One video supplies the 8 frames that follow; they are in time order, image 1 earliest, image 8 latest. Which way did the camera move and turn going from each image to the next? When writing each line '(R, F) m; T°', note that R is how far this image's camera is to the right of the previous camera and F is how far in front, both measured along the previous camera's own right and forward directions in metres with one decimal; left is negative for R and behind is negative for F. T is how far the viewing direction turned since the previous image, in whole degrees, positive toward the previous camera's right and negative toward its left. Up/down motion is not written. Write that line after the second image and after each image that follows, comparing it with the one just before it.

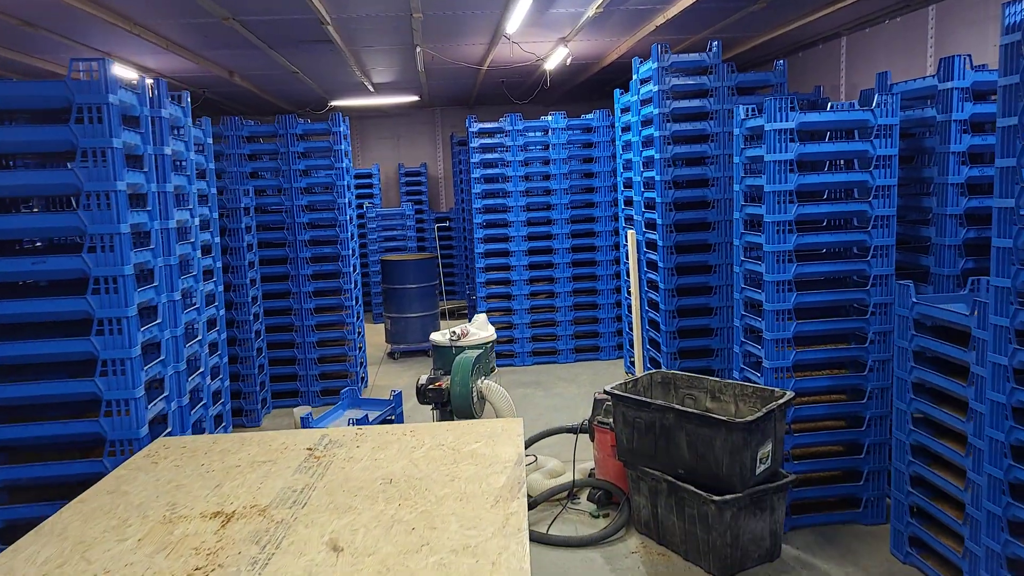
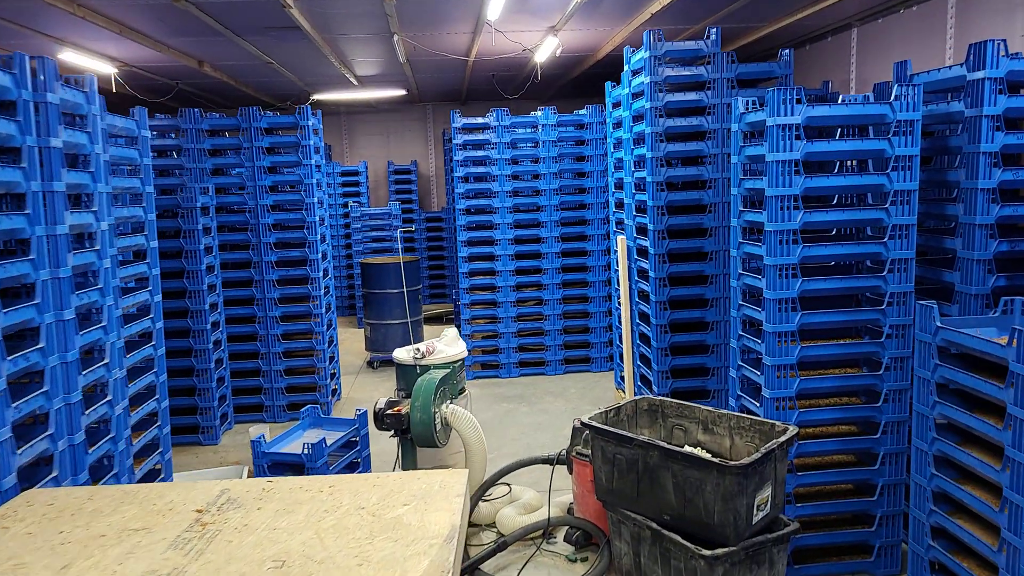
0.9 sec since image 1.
(+0.2, +0.5) m; 0°
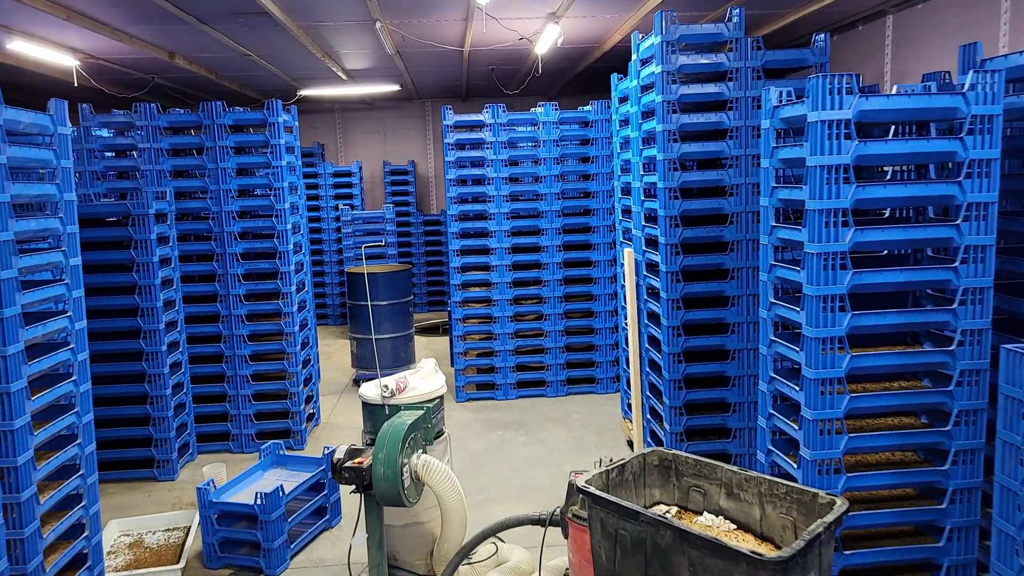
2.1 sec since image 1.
(+0.1, +0.7) m; -1°
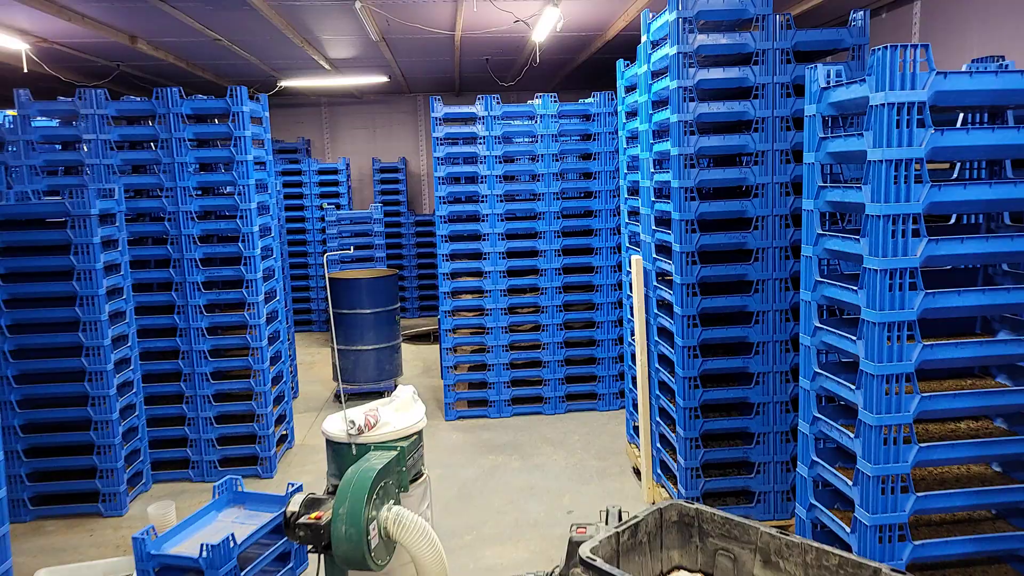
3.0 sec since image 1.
(0.0, +0.6) m; 0°
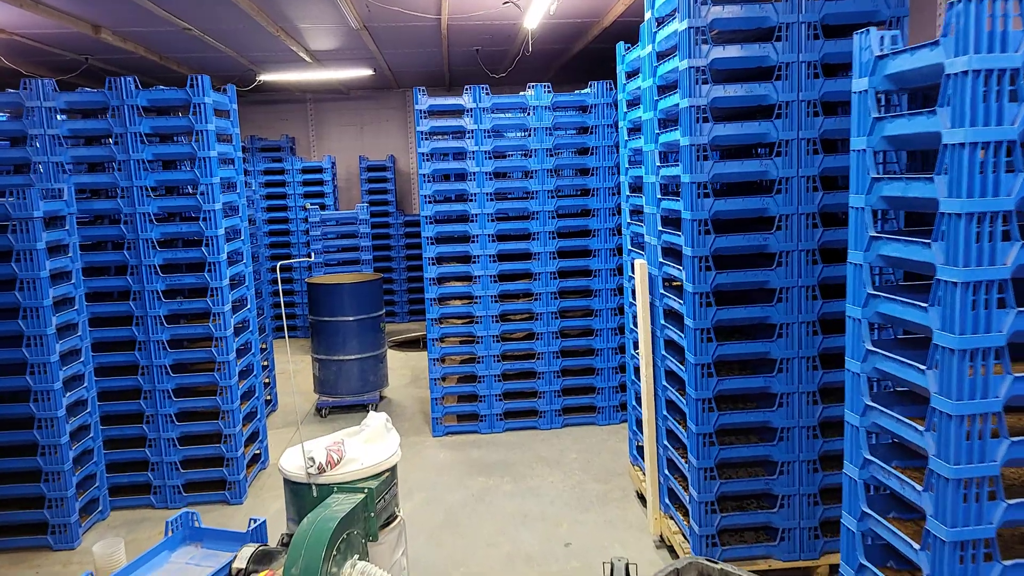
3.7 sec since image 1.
(0.0, +0.5) m; 0°
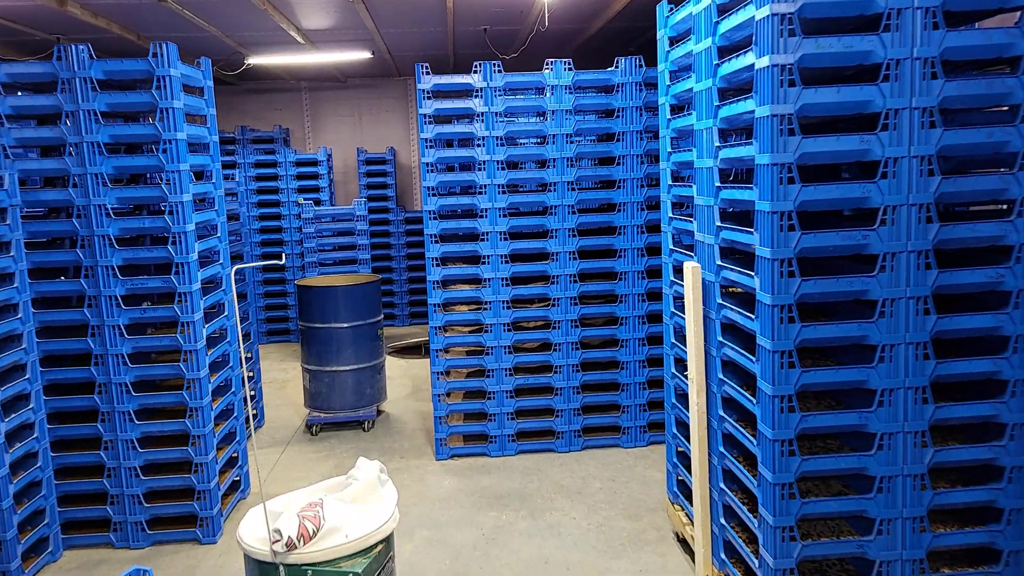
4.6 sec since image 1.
(-0.1, +0.7) m; 0°
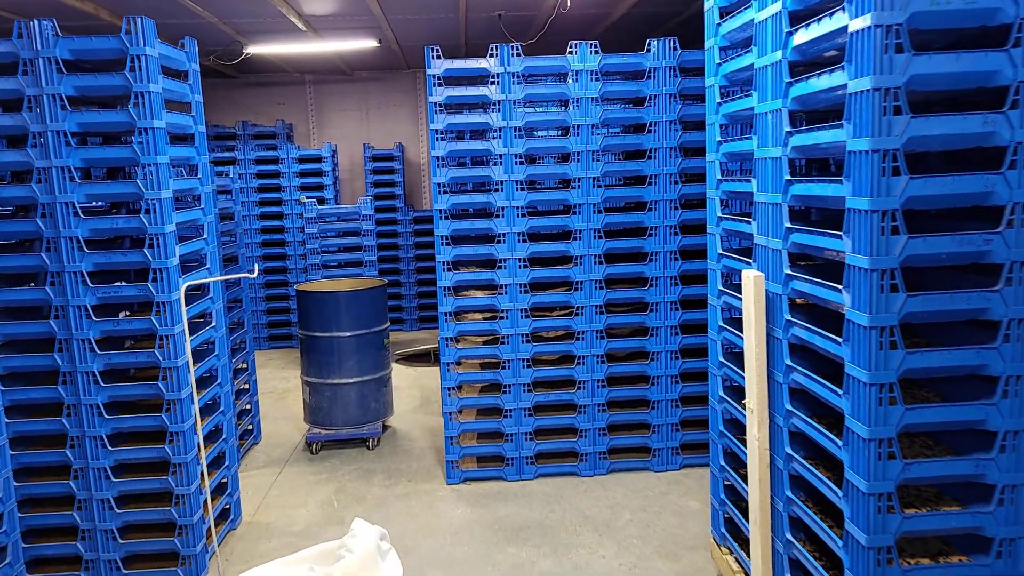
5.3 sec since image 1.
(-0.1, +0.5) m; -1°
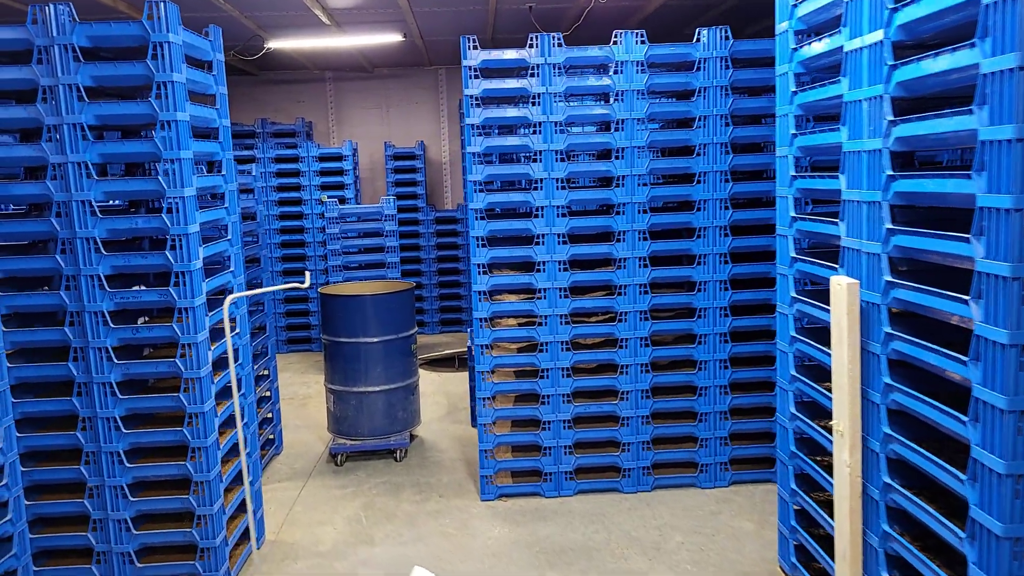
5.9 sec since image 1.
(-0.2, +0.3) m; -1°
